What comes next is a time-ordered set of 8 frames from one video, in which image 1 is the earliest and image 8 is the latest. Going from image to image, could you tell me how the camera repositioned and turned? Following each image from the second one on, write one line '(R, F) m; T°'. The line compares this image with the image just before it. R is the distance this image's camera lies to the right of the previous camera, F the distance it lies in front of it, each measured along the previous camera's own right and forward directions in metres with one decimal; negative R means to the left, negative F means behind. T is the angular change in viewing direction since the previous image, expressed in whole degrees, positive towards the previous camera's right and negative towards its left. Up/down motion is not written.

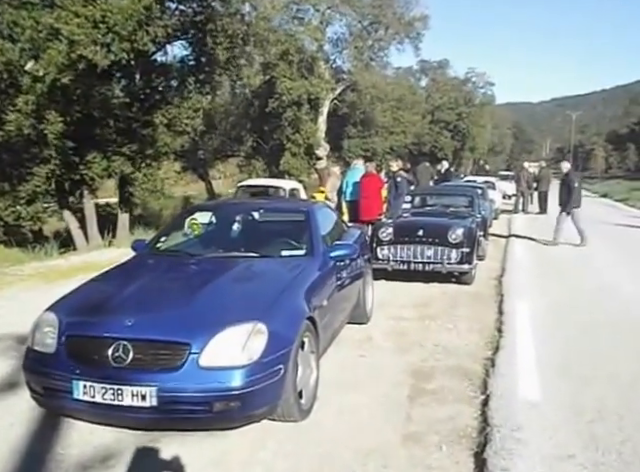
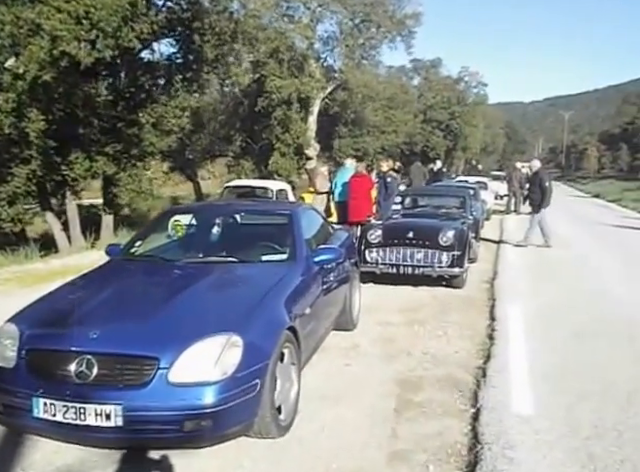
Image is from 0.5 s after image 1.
(+0.1, +0.3) m; +1°
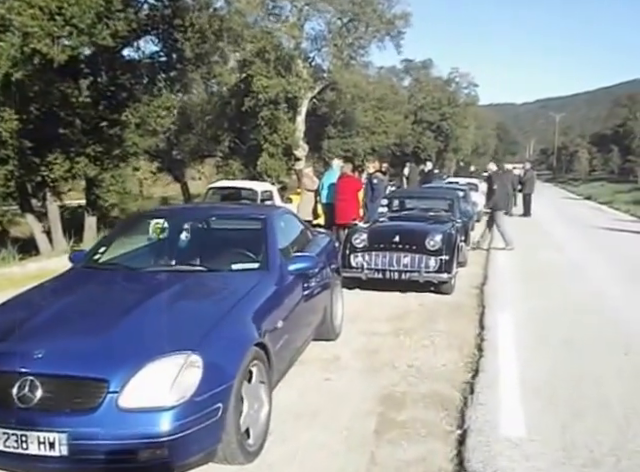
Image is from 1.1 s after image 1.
(+0.2, +0.4) m; +1°
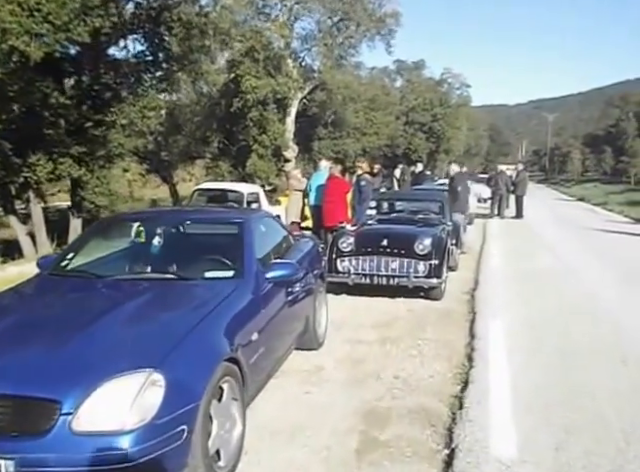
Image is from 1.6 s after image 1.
(+0.1, +0.3) m; +1°
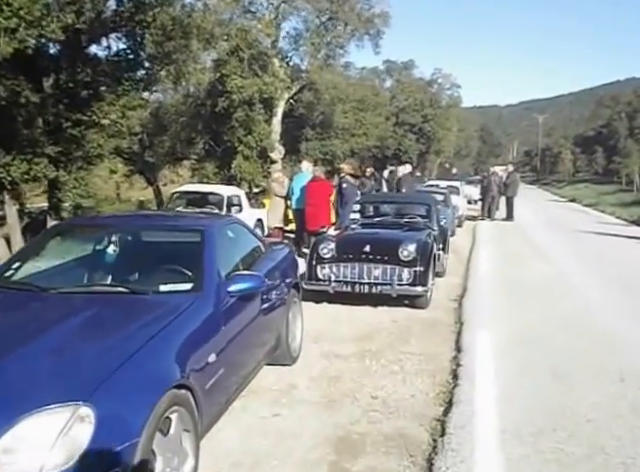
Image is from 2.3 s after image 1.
(+0.2, +0.5) m; +1°
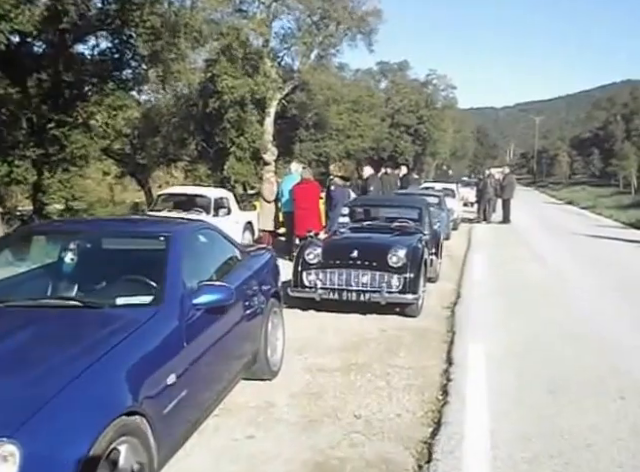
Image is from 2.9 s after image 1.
(+0.2, +0.4) m; 0°
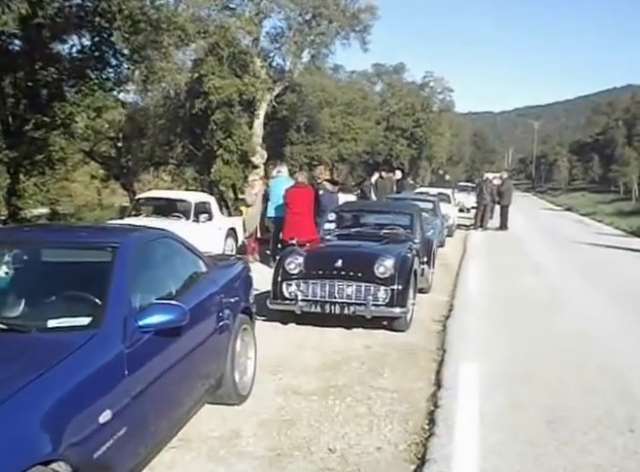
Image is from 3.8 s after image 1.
(+0.2, +0.6) m; 0°
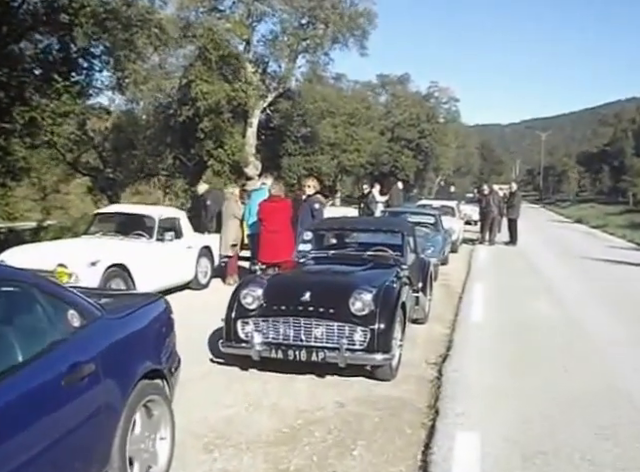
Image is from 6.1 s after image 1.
(+0.5, +1.6) m; -1°
